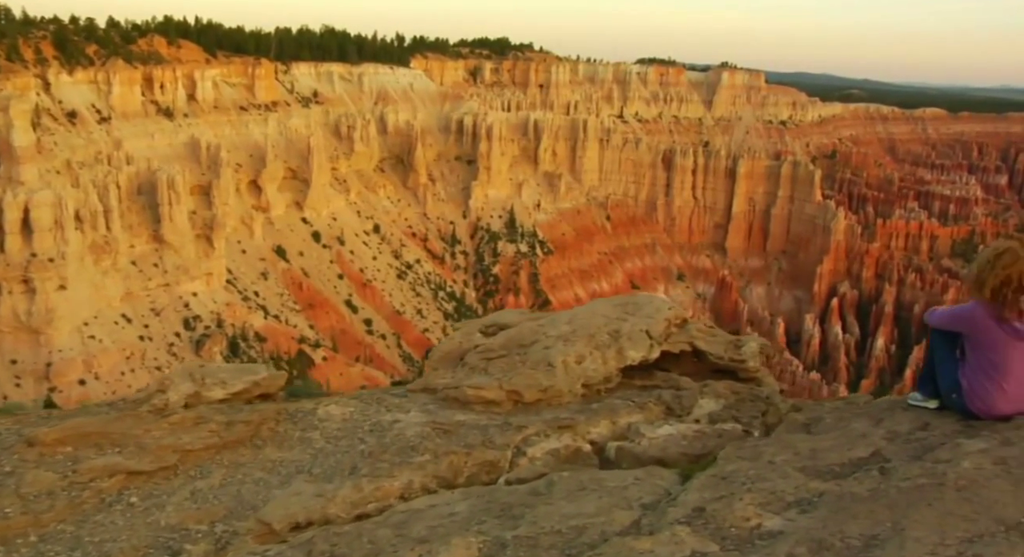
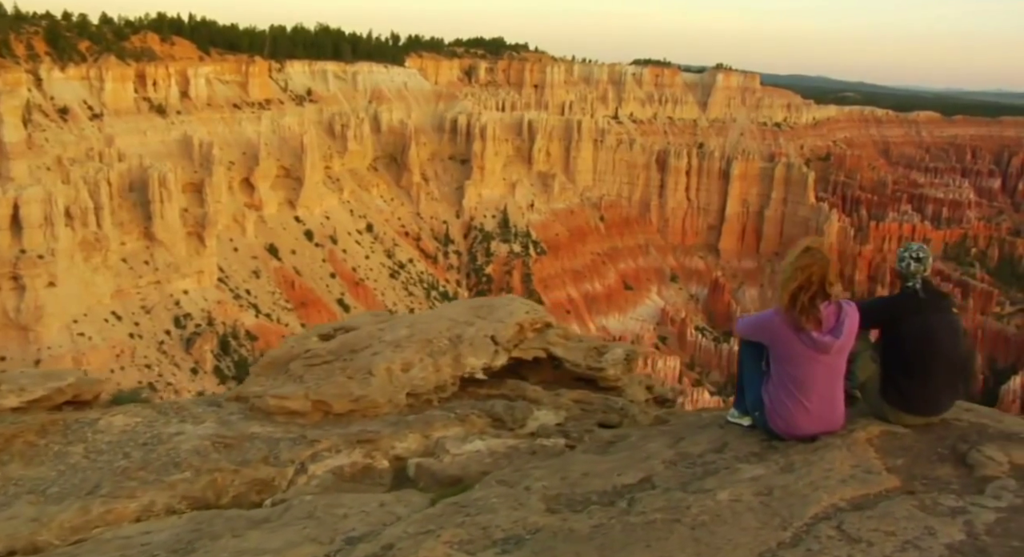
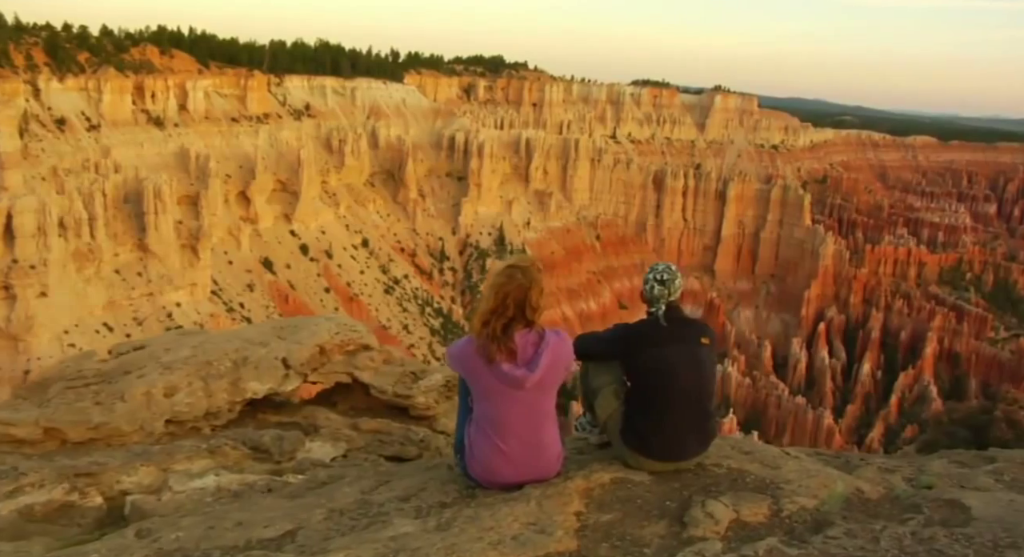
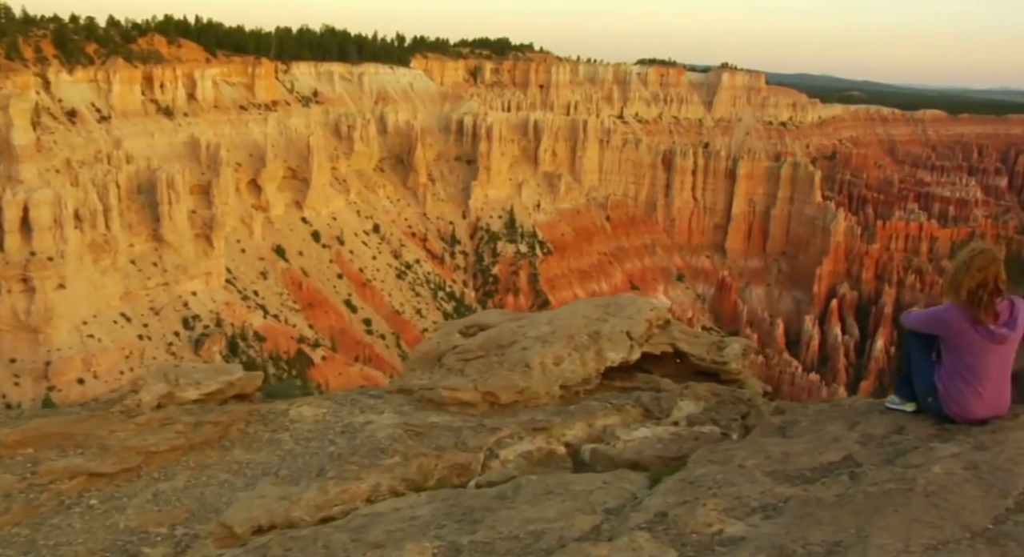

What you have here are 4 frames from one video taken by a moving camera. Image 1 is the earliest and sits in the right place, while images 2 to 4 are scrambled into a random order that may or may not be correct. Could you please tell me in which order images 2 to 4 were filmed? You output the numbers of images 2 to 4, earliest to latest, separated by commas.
4, 2, 3
